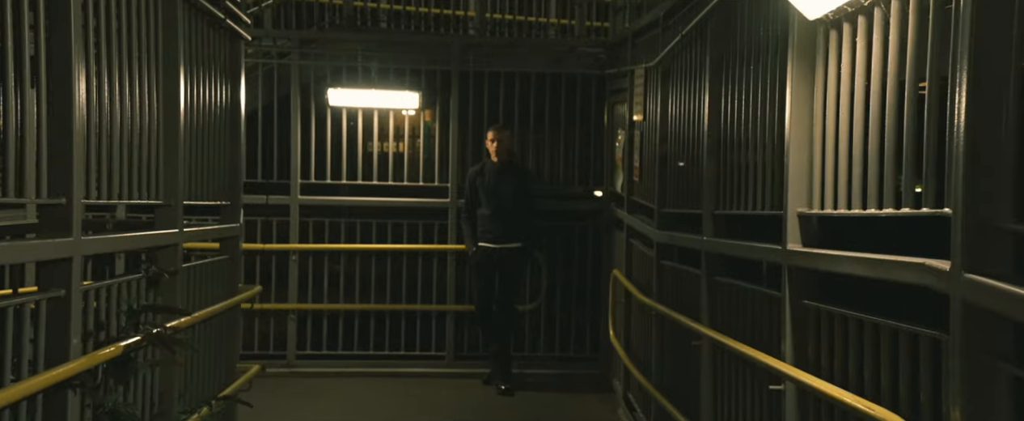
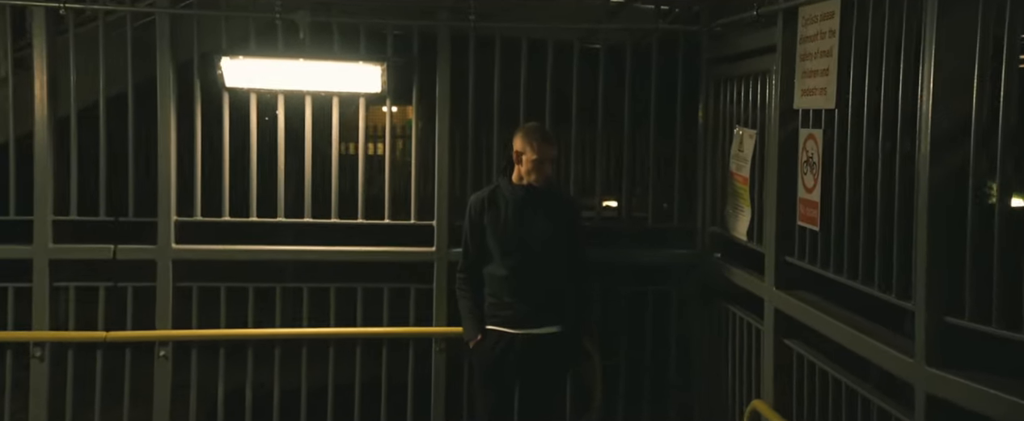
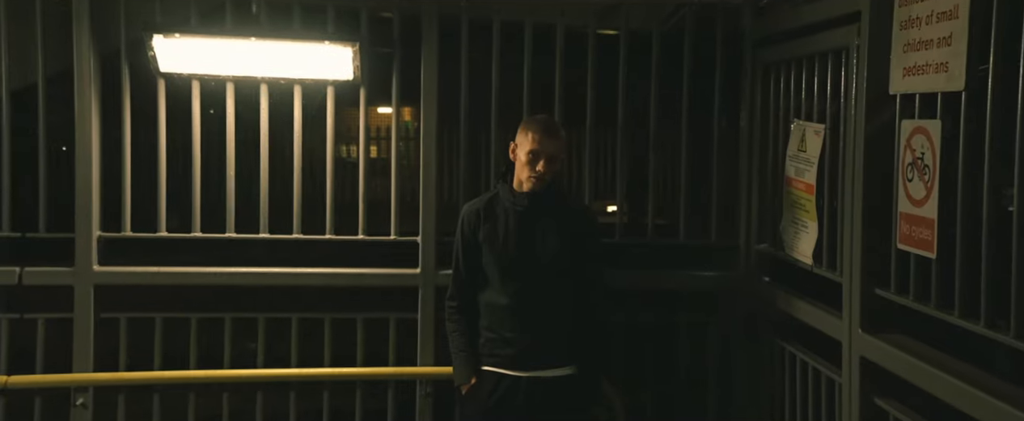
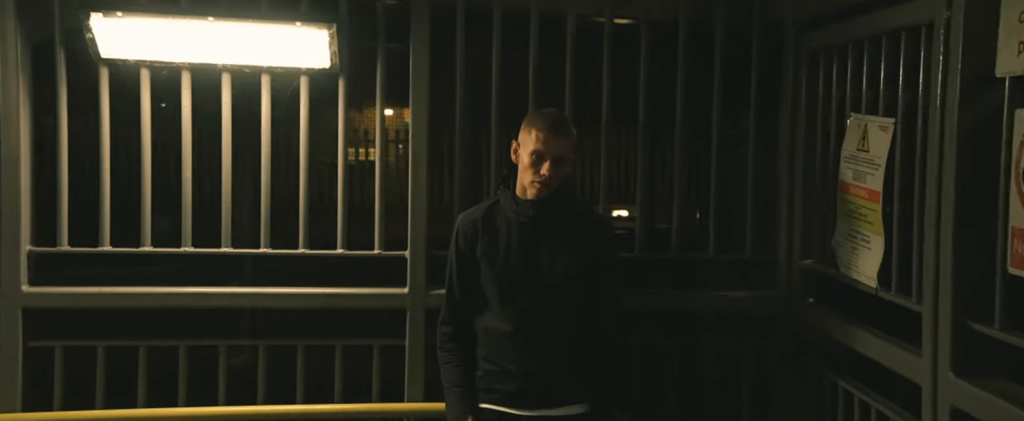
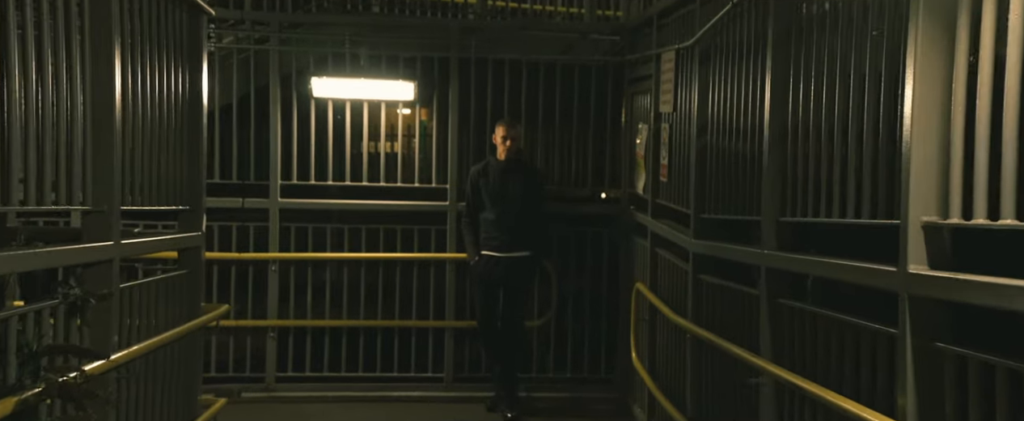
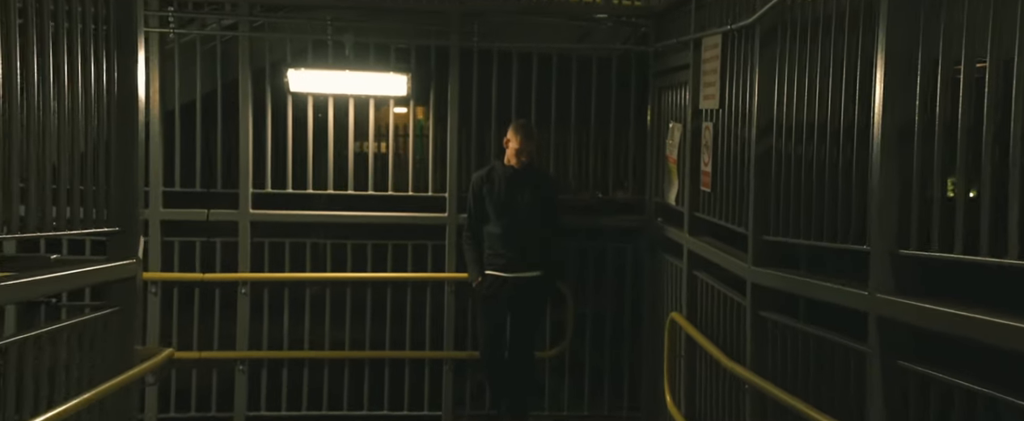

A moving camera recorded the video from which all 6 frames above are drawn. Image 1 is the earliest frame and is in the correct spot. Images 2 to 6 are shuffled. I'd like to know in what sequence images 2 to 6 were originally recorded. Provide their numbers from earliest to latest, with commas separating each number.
5, 6, 2, 3, 4
